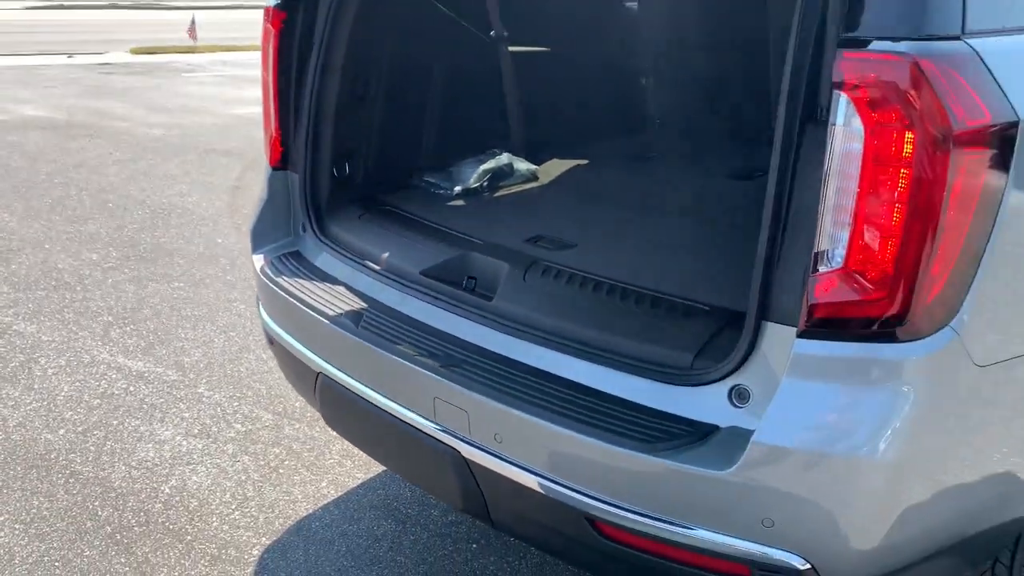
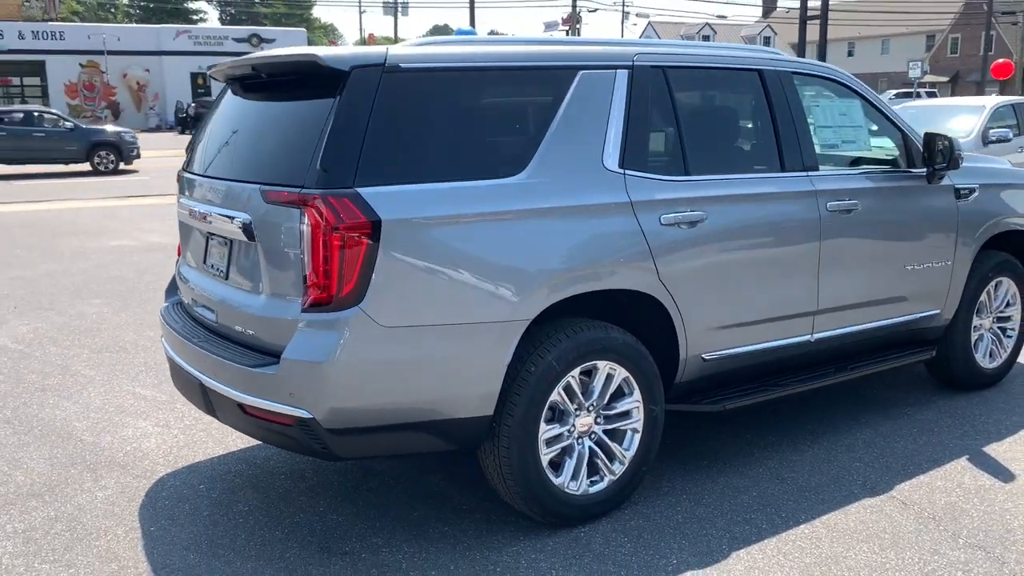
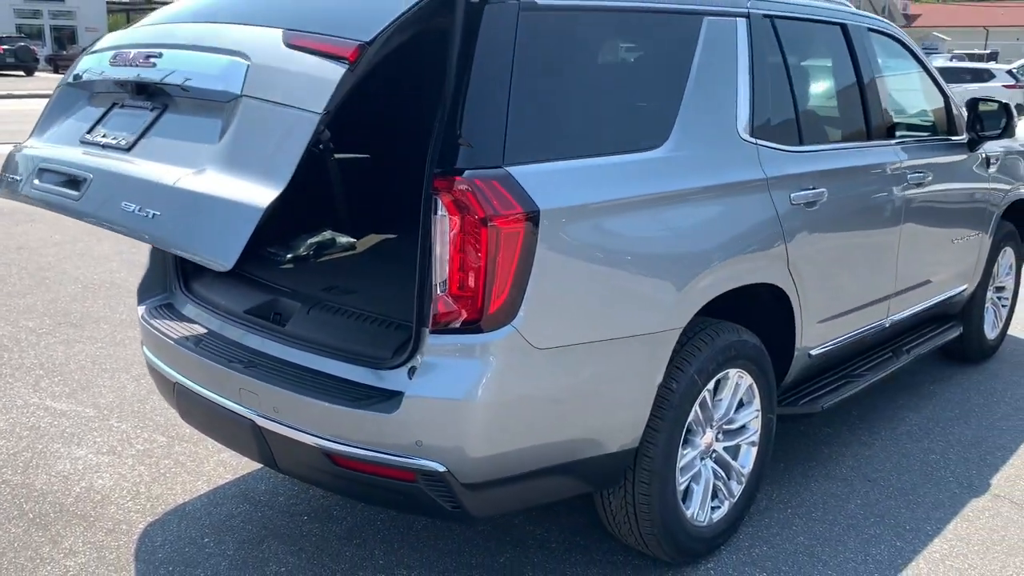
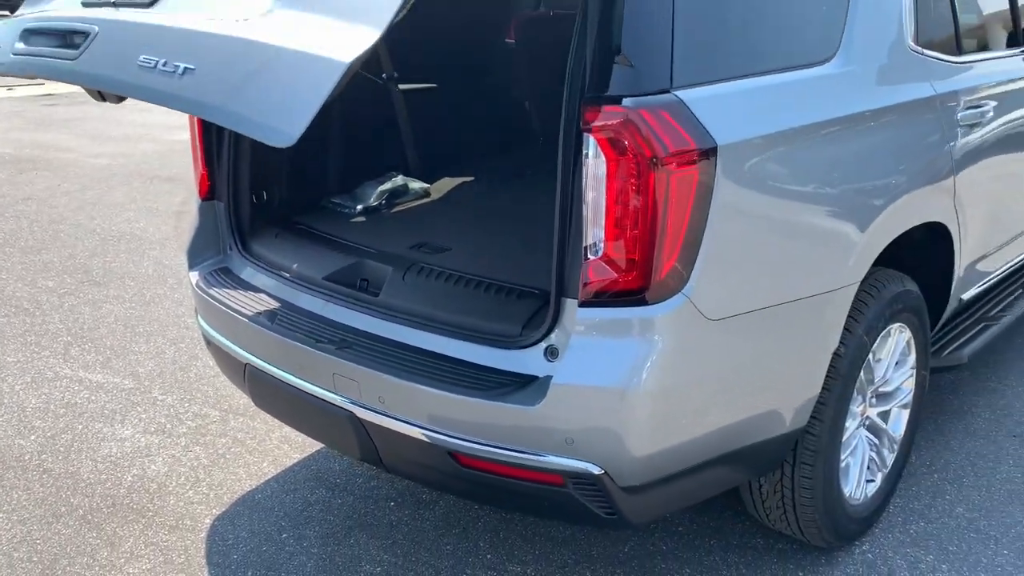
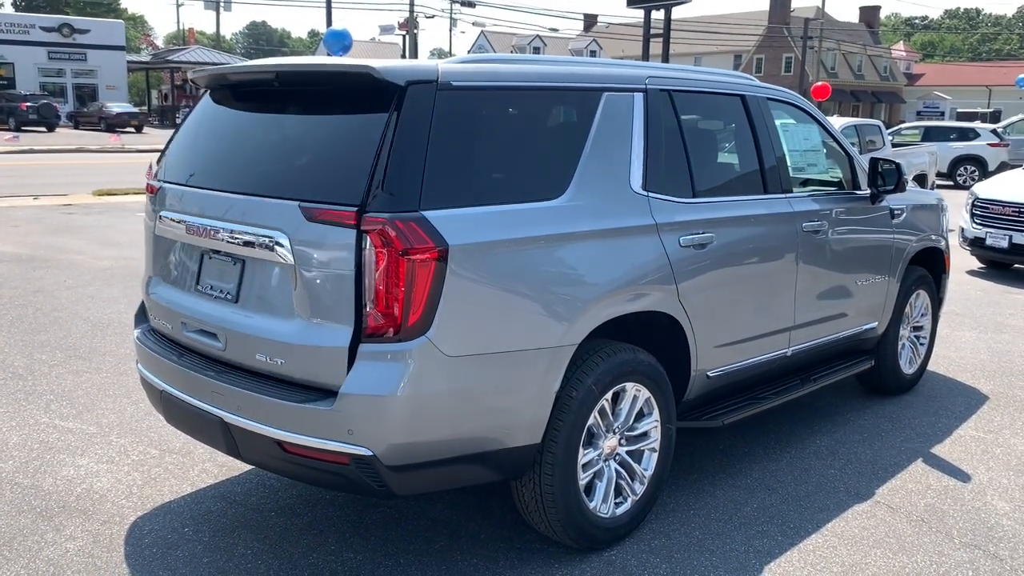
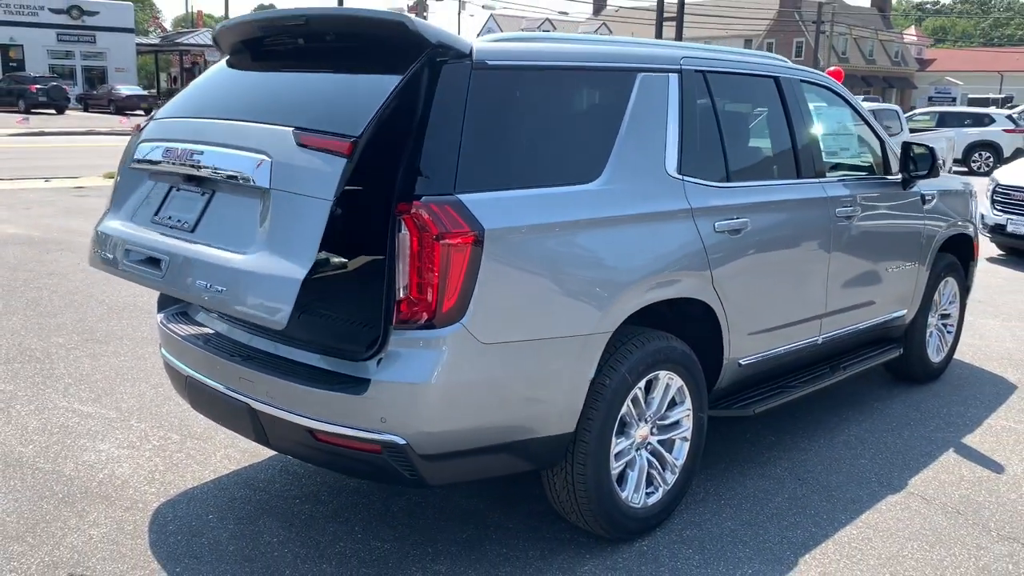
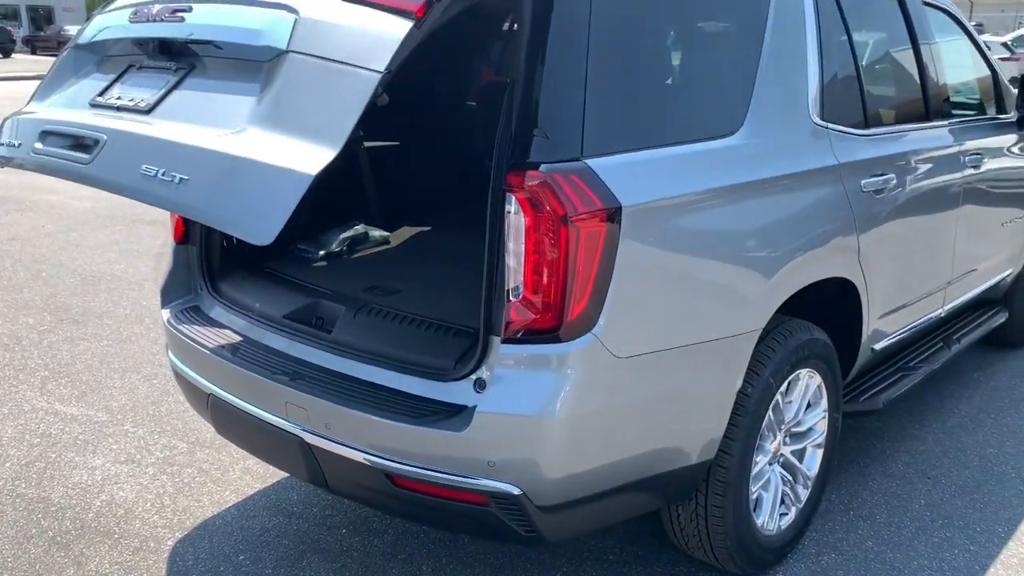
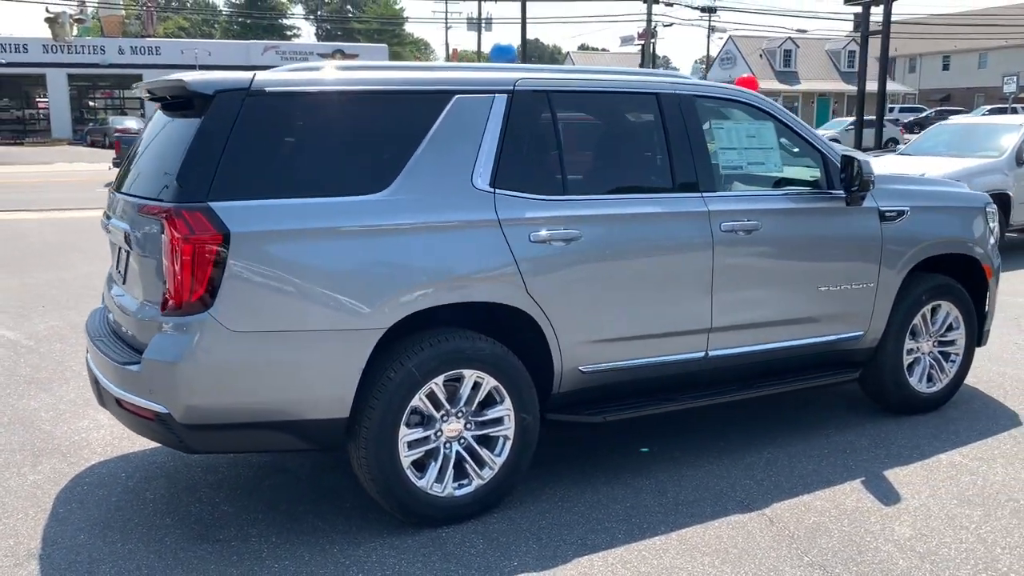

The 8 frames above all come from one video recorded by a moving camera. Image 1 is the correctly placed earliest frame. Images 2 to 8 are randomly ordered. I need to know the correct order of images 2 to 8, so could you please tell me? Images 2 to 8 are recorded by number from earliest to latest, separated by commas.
4, 7, 3, 6, 5, 2, 8
